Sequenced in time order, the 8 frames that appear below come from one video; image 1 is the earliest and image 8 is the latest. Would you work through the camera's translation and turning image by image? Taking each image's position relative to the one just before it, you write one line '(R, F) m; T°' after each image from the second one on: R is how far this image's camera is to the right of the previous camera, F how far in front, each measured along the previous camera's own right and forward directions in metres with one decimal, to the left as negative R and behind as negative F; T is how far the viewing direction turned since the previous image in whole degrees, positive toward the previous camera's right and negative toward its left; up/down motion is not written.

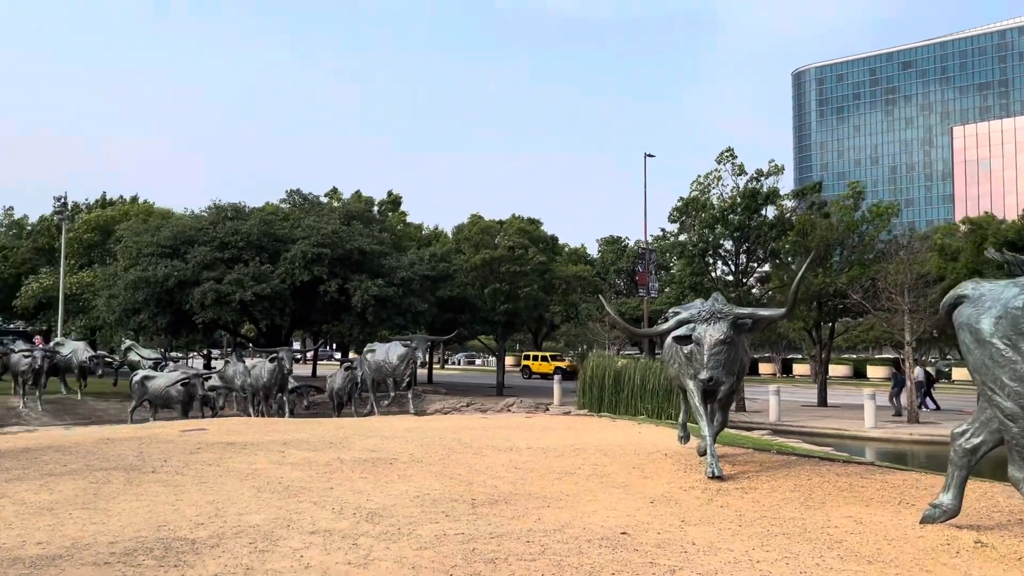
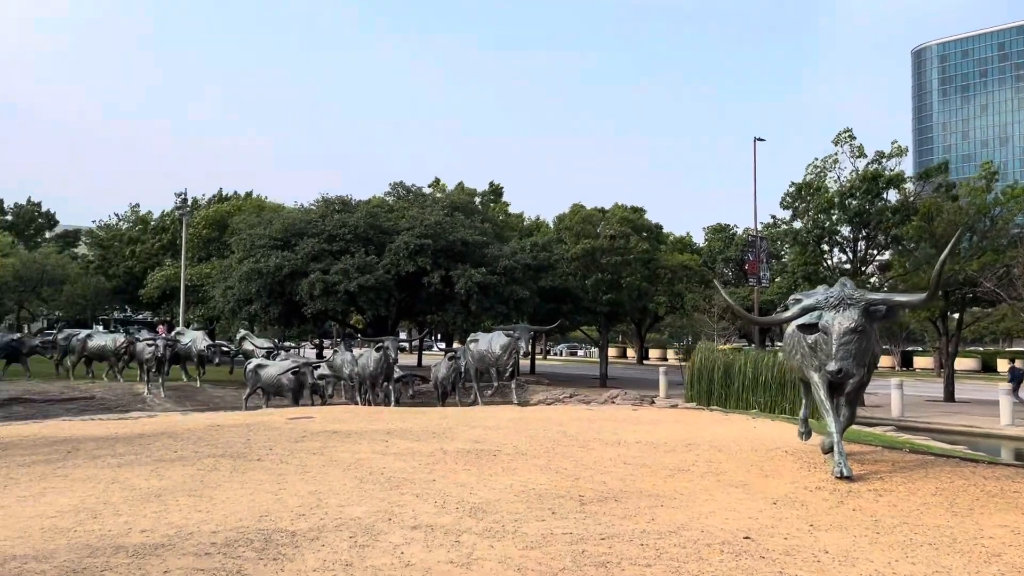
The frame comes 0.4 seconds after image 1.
(0.0, +0.3) m; -7°
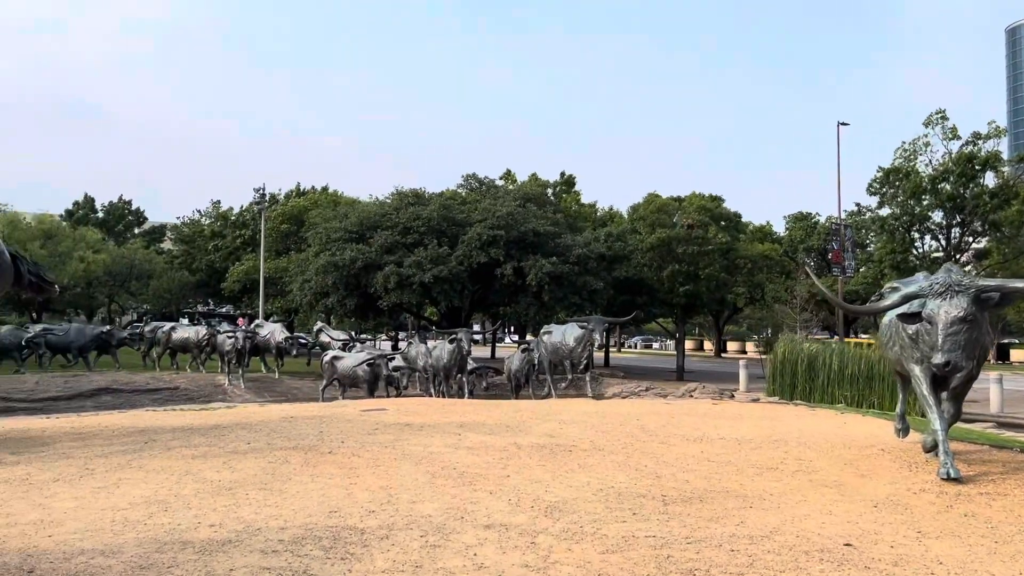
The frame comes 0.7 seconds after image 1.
(0.0, +0.3) m; -5°
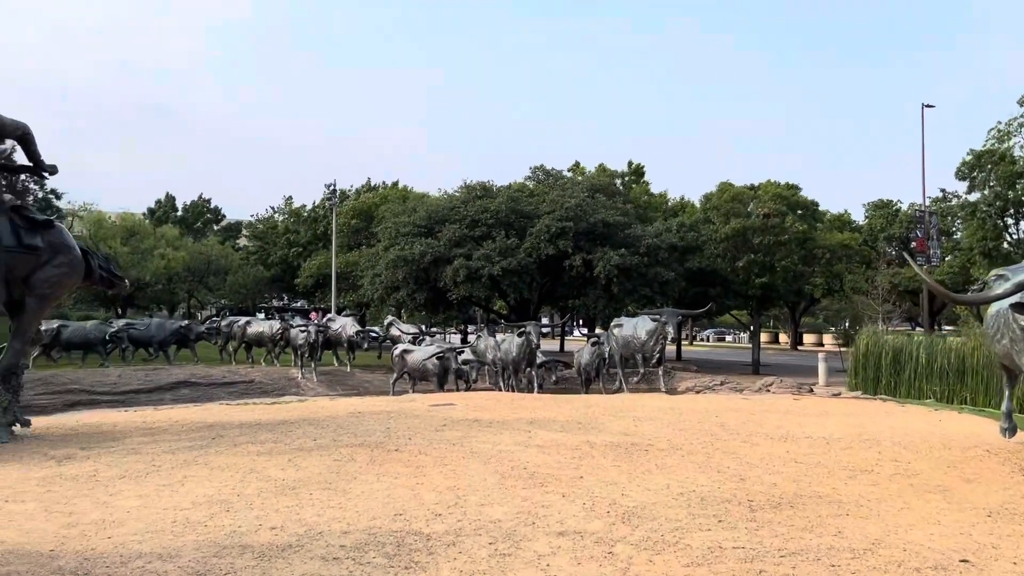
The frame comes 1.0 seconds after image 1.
(0.0, +0.3) m; -5°
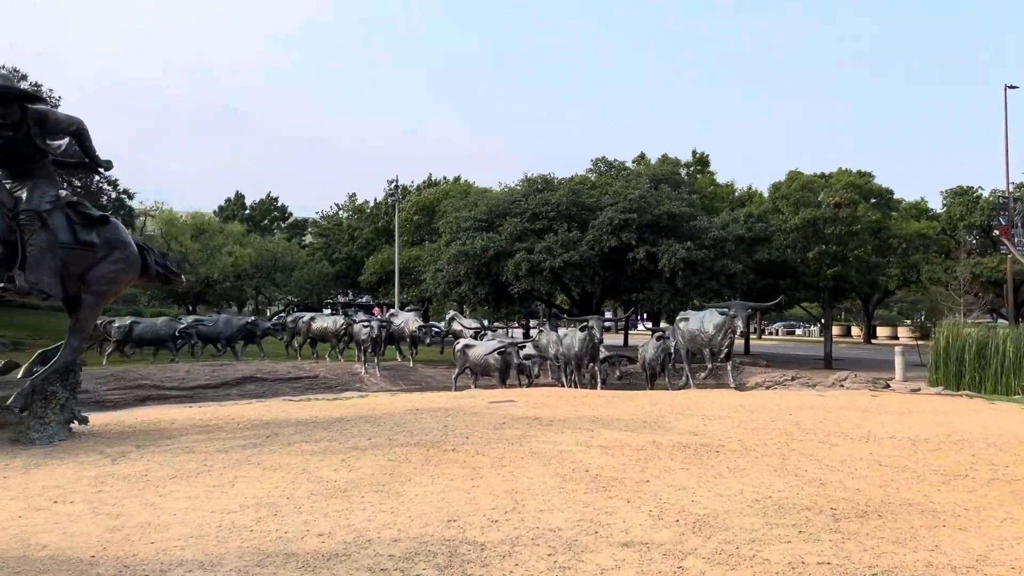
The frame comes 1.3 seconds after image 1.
(0.0, +0.3) m; -4°
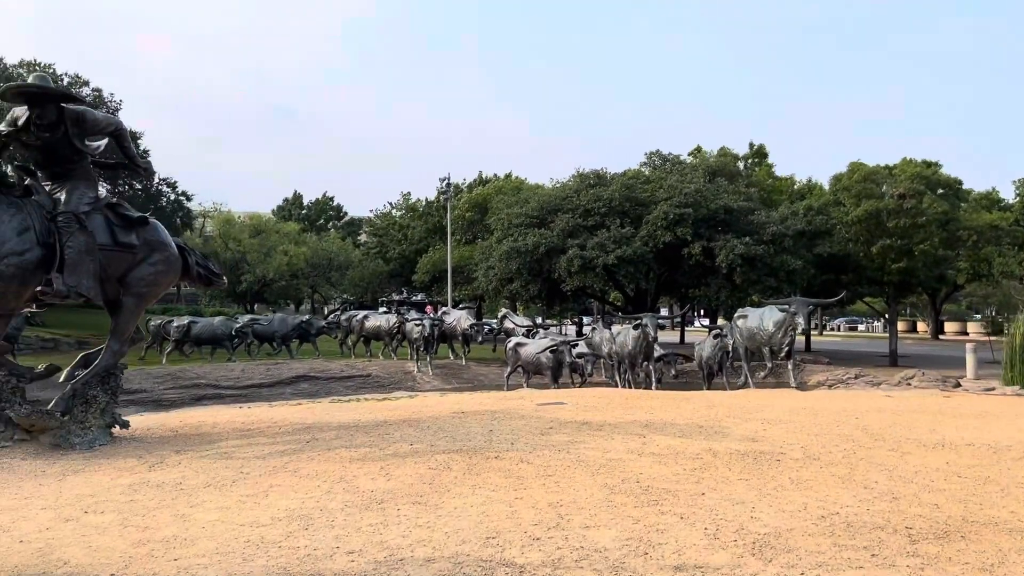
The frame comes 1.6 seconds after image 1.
(+0.1, +0.3) m; -4°
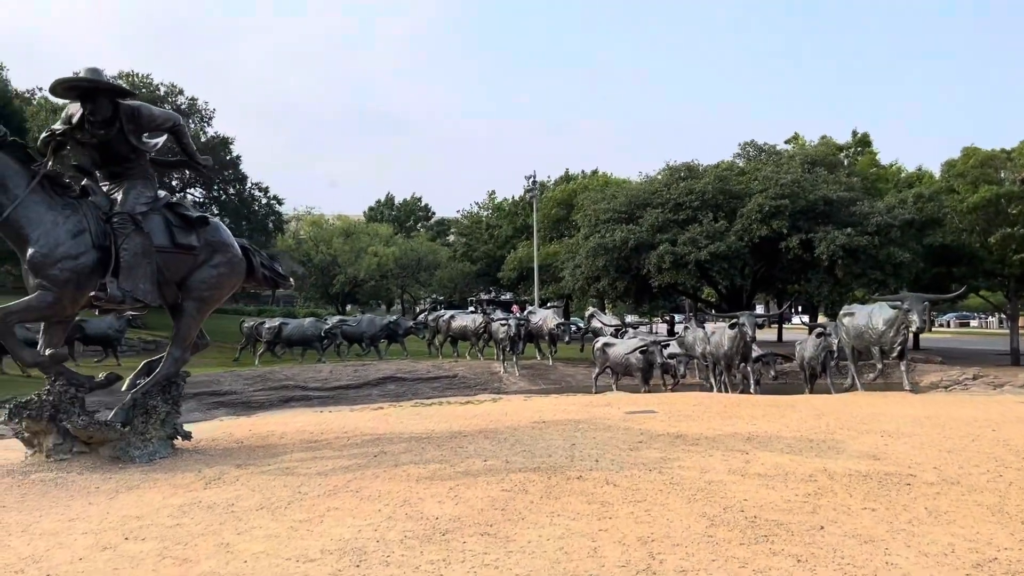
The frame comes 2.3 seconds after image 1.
(0.0, +0.6) m; -6°
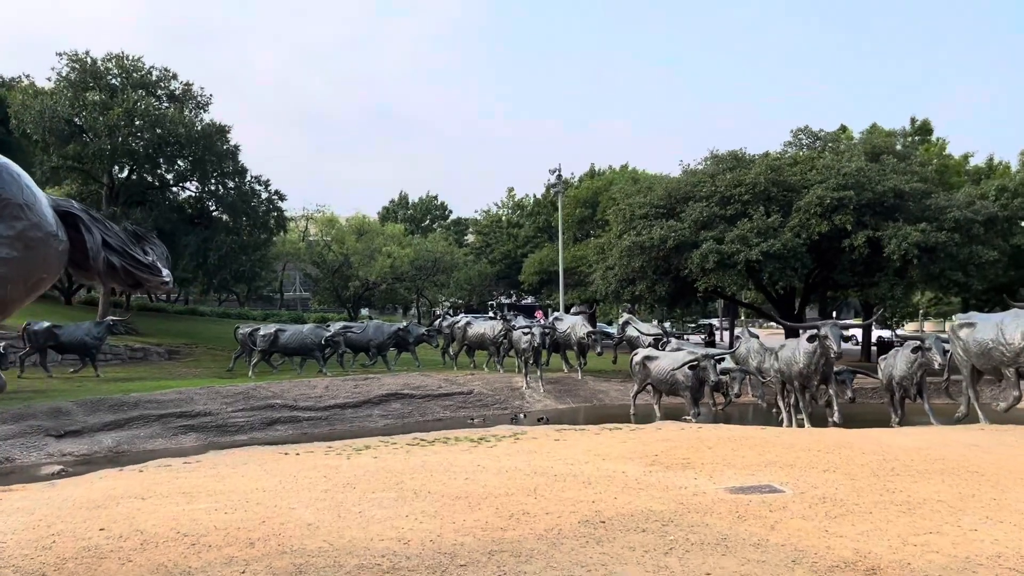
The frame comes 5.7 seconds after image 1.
(-0.1, +3.2) m; -1°
